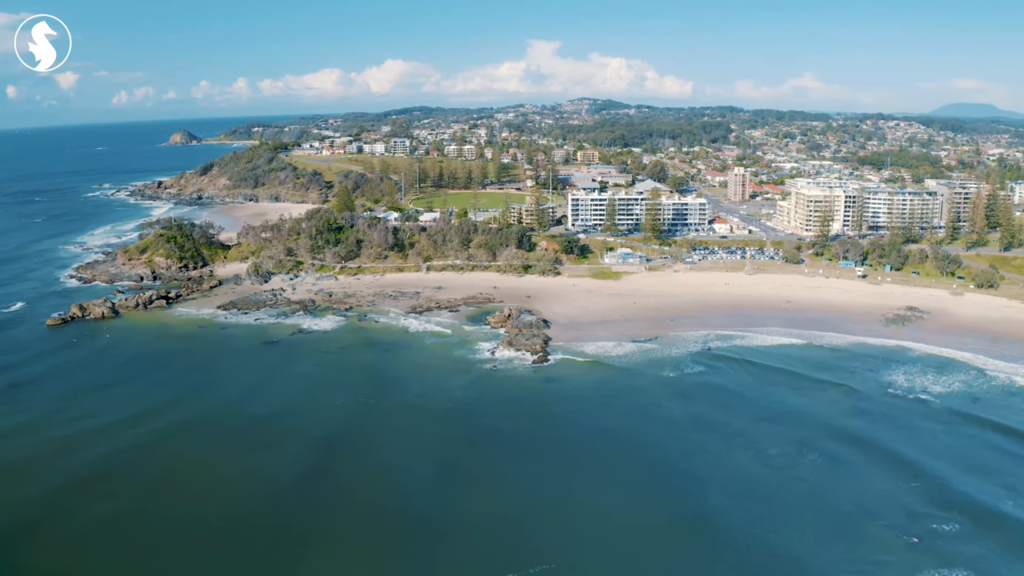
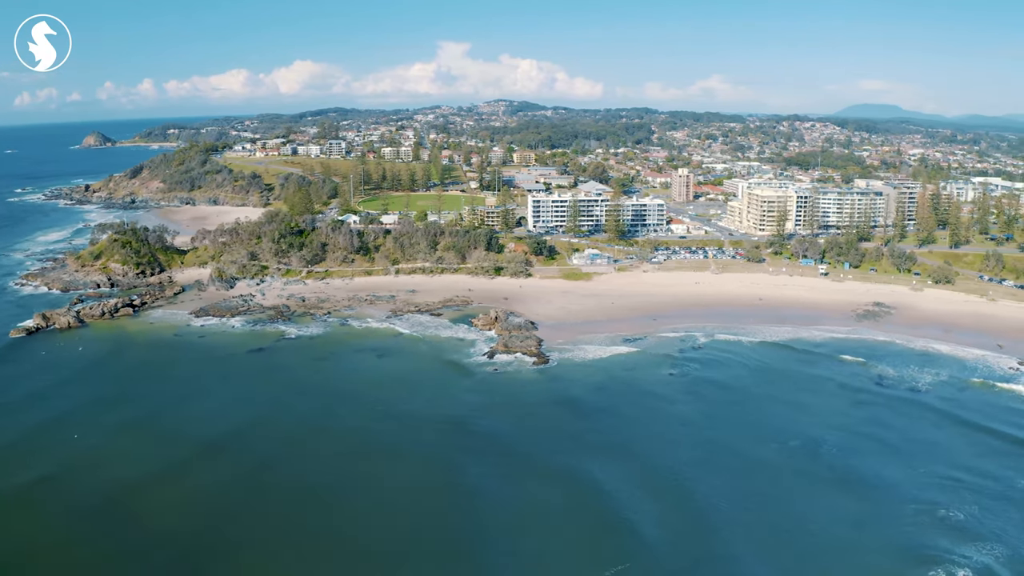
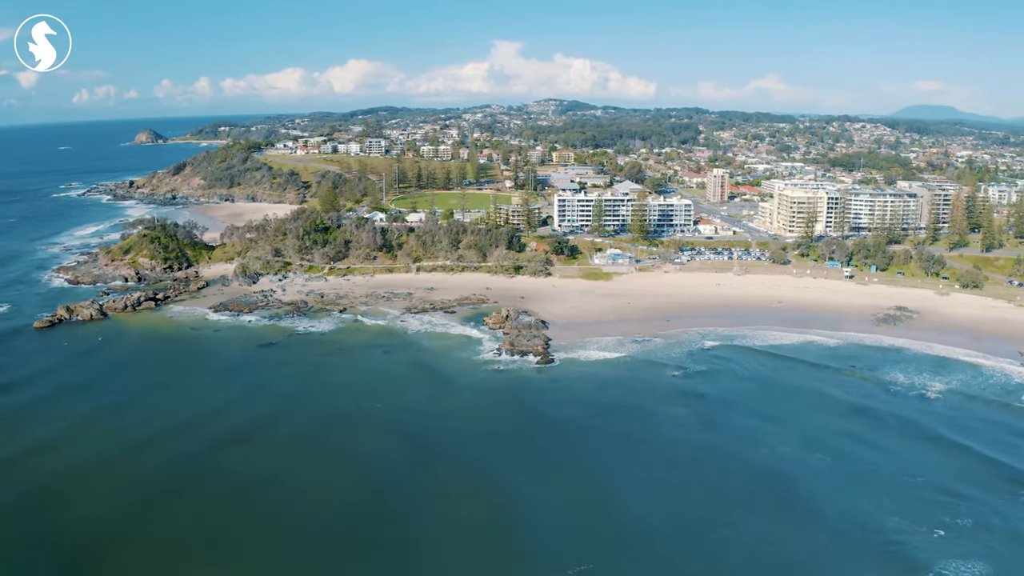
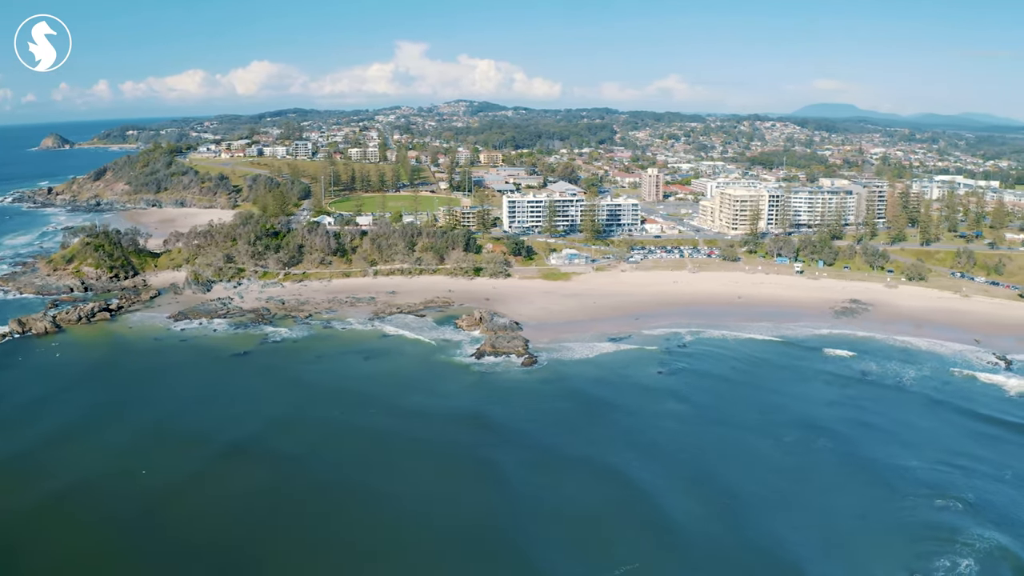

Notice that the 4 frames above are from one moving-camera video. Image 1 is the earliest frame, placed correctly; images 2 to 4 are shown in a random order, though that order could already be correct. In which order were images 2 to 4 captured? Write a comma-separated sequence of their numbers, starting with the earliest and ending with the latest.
3, 2, 4
